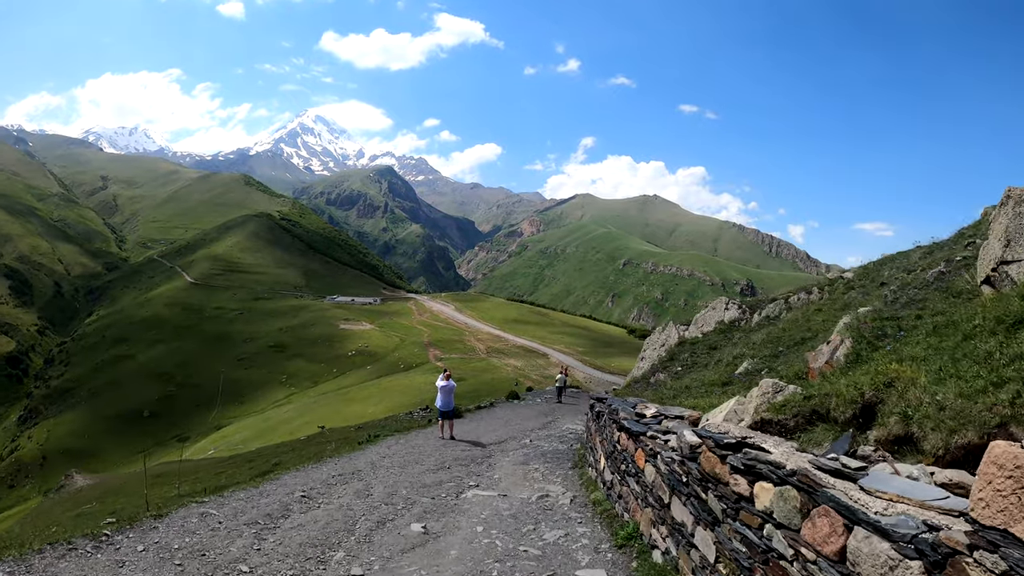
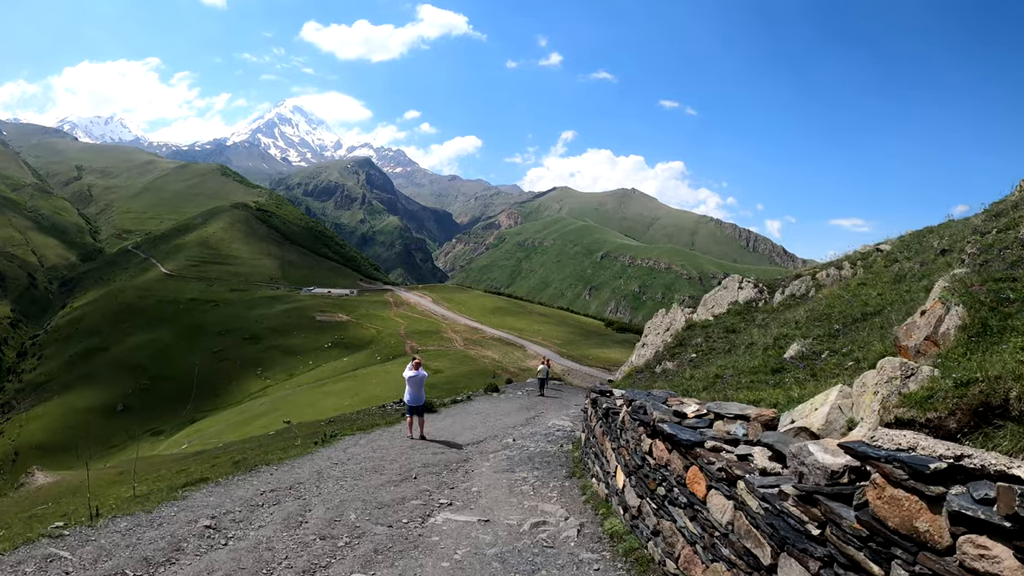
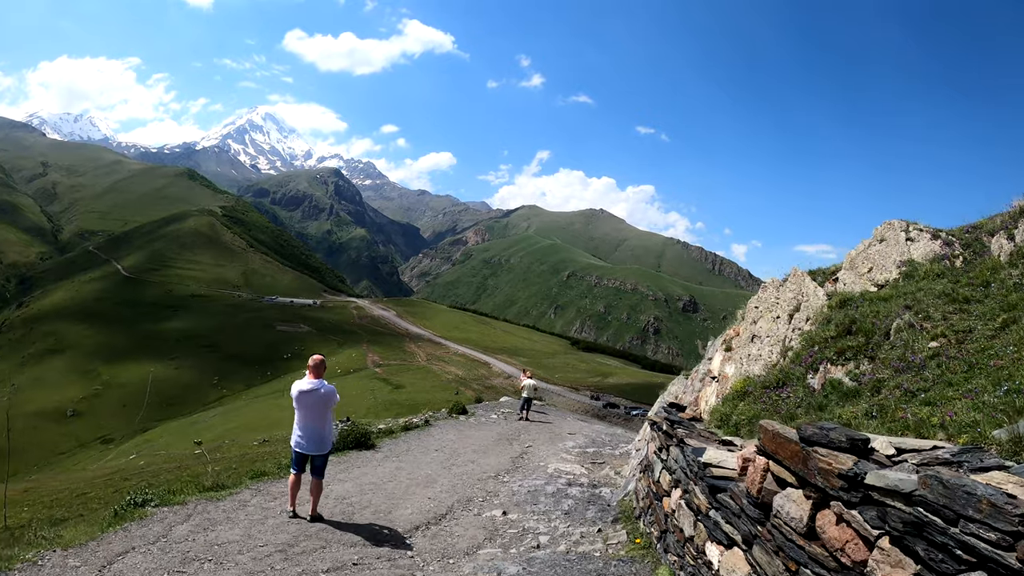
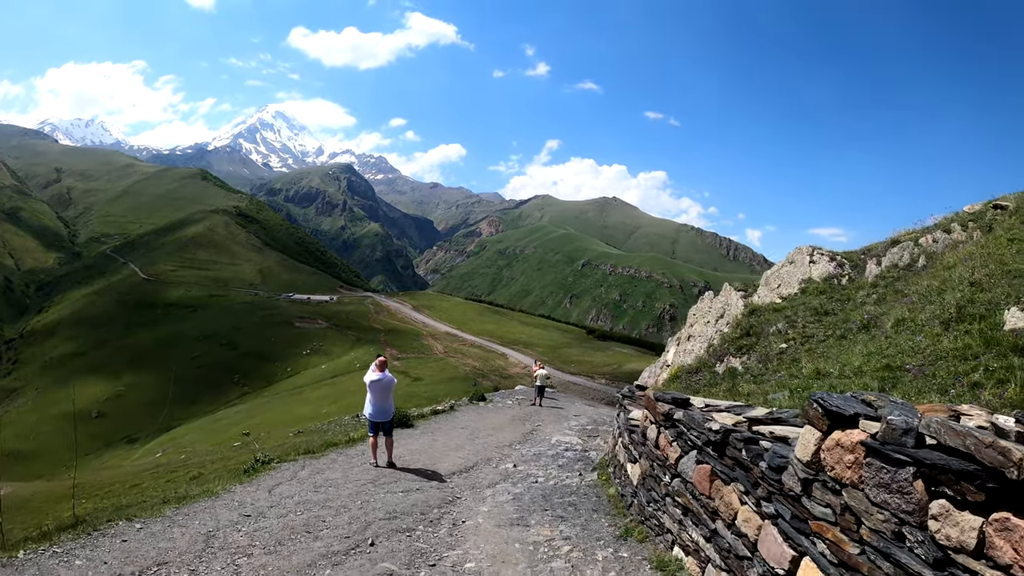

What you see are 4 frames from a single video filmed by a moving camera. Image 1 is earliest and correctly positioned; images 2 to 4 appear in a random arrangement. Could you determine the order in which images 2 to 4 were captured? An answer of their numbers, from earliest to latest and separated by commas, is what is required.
2, 4, 3
